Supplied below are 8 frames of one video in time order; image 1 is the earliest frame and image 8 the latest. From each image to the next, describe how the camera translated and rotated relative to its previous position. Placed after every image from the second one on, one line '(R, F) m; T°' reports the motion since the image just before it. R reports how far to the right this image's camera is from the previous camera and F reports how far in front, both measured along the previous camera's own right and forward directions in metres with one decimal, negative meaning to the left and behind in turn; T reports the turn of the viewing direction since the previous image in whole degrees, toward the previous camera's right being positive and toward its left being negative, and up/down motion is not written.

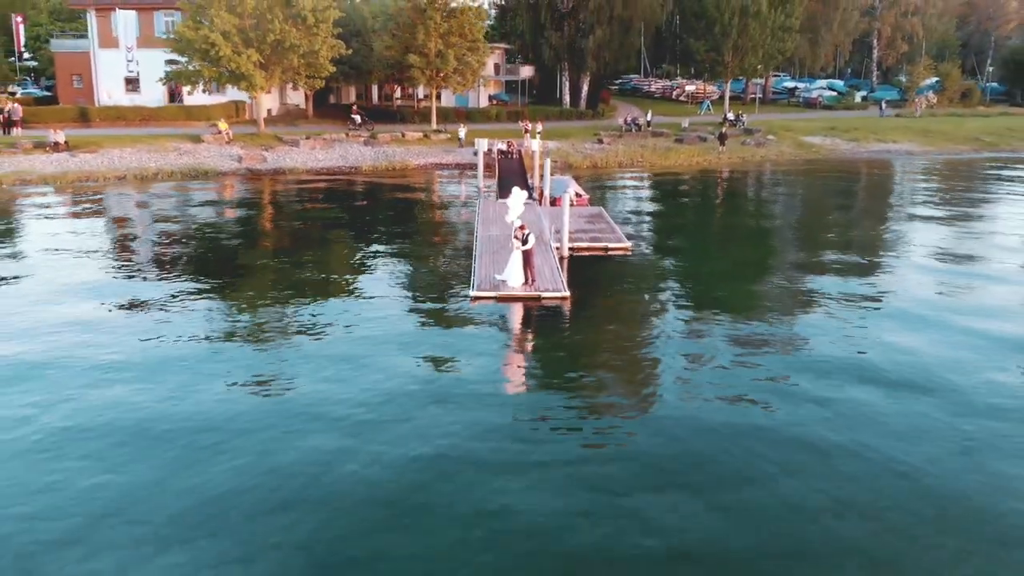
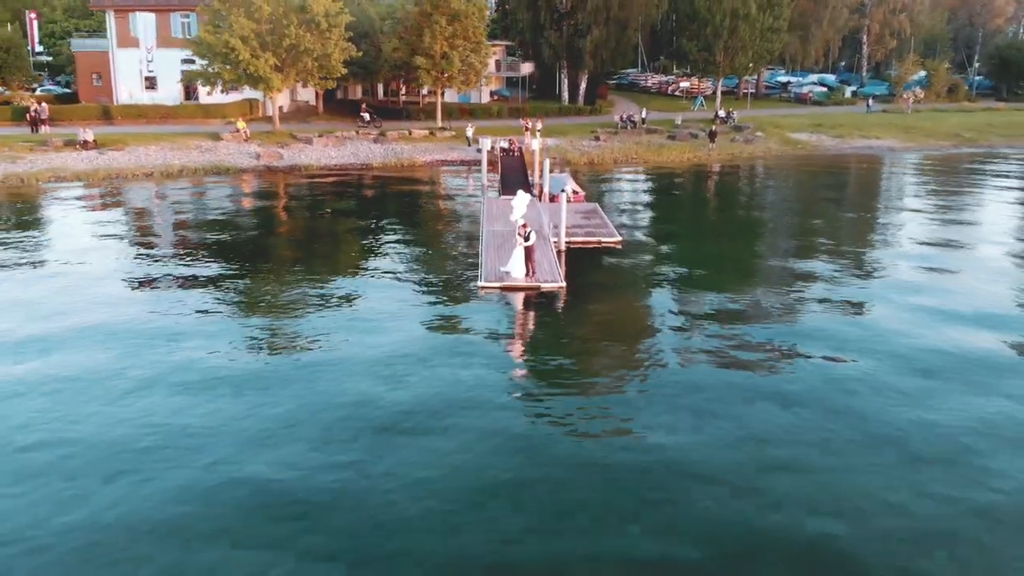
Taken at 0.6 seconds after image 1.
(-0.1, -2.4) m; 0°
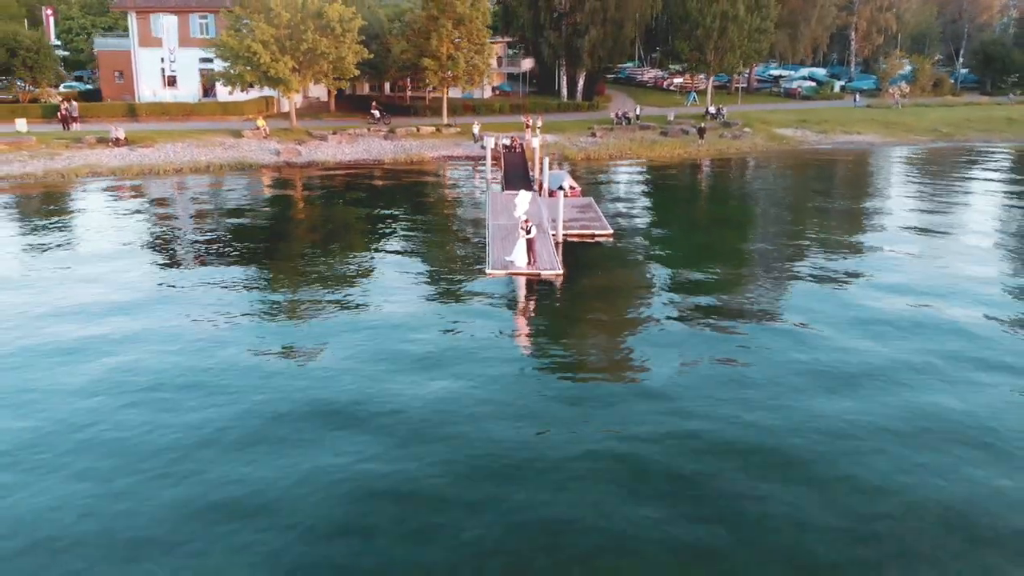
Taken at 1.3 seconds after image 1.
(-0.1, -3.0) m; 0°
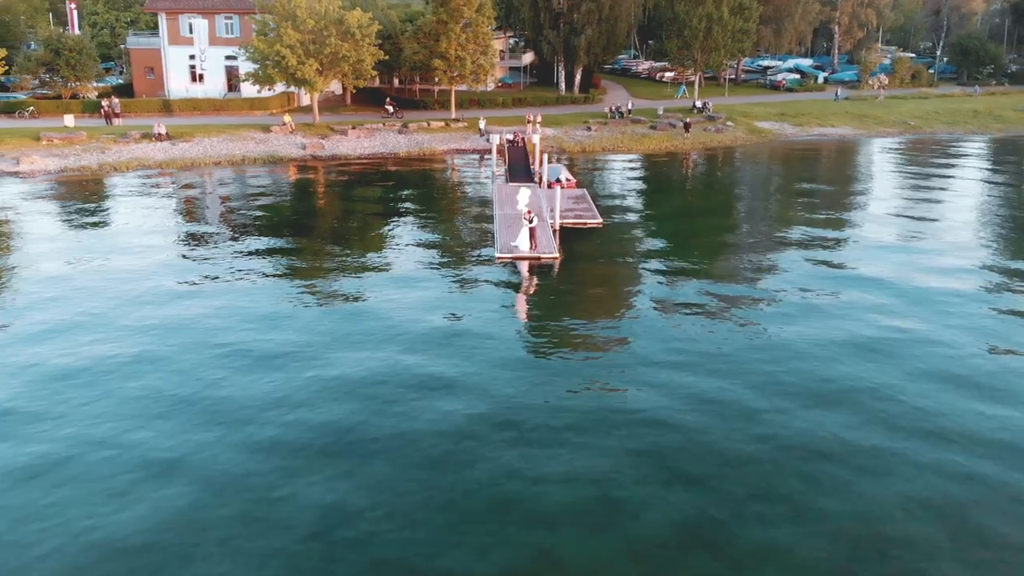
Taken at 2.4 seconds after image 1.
(-0.1, -4.7) m; 0°
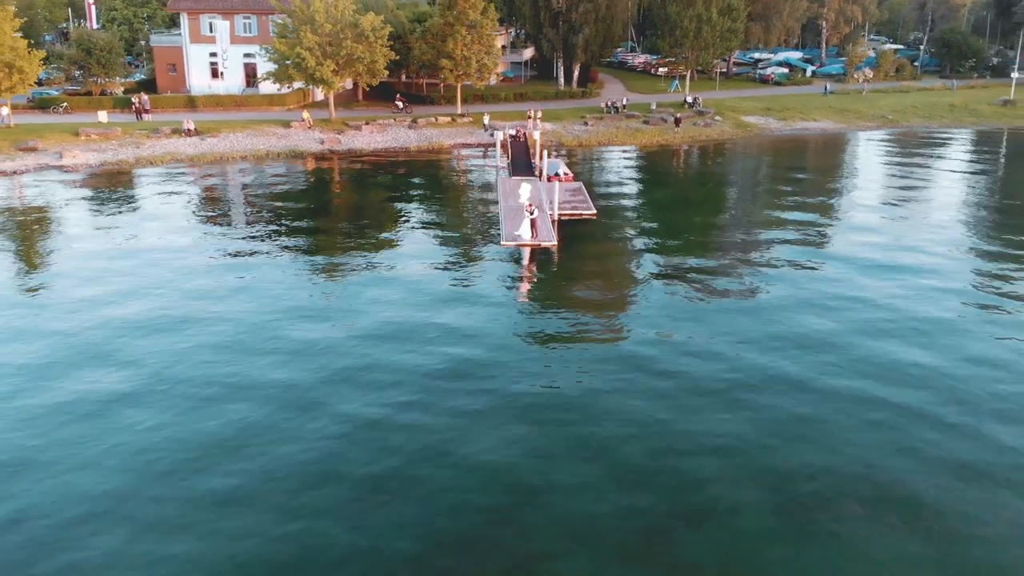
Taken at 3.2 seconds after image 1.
(-0.1, -3.9) m; 0°
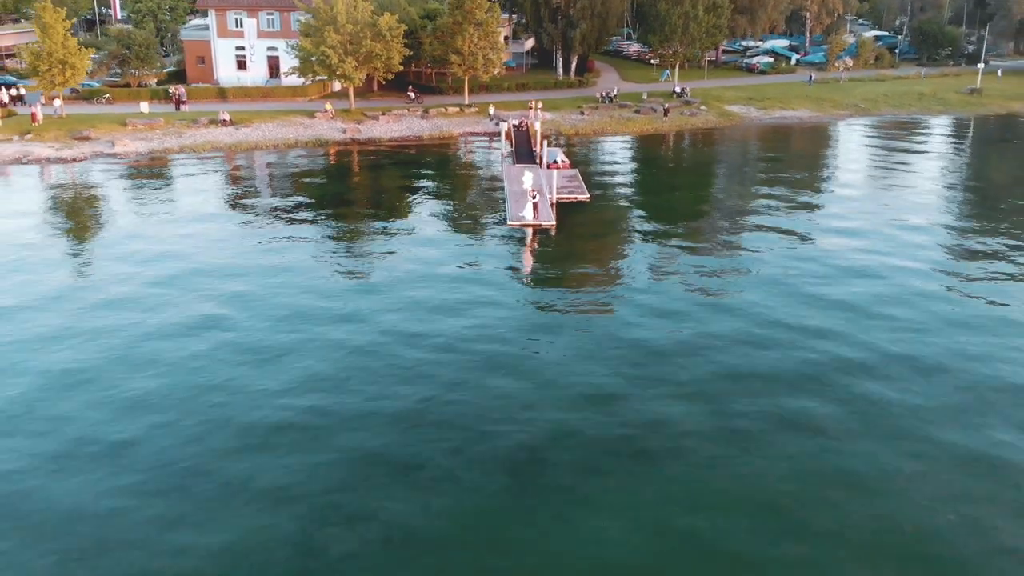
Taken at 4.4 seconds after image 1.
(-0.2, -5.8) m; 0°
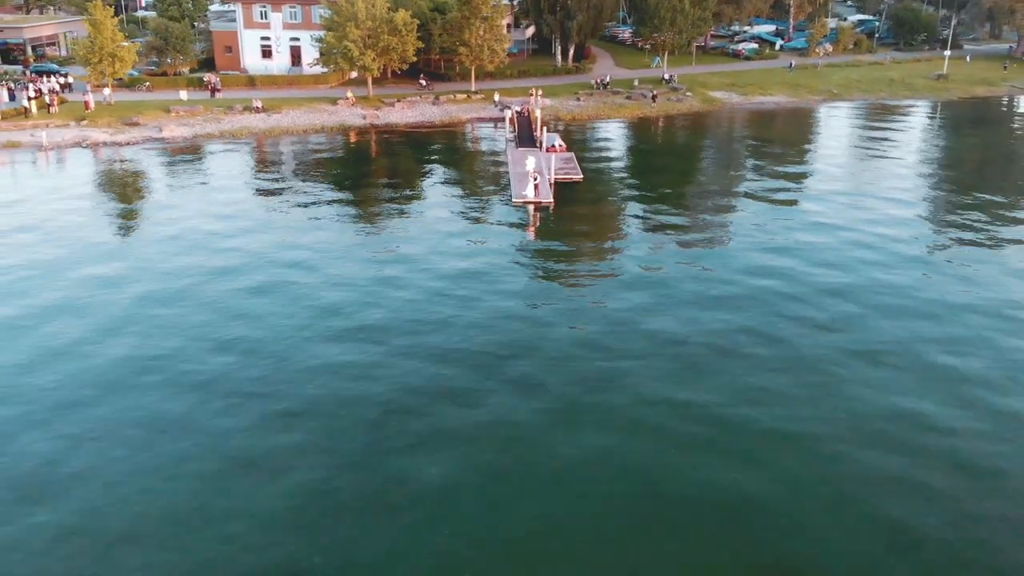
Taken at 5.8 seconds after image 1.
(-0.1, -6.7) m; 0°
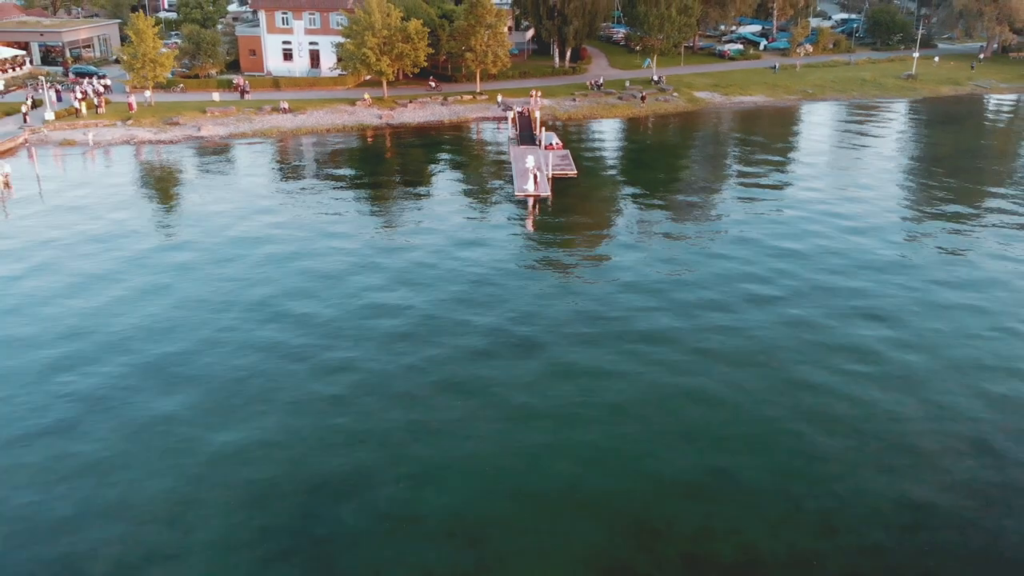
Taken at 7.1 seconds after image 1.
(-0.1, -6.8) m; 0°
